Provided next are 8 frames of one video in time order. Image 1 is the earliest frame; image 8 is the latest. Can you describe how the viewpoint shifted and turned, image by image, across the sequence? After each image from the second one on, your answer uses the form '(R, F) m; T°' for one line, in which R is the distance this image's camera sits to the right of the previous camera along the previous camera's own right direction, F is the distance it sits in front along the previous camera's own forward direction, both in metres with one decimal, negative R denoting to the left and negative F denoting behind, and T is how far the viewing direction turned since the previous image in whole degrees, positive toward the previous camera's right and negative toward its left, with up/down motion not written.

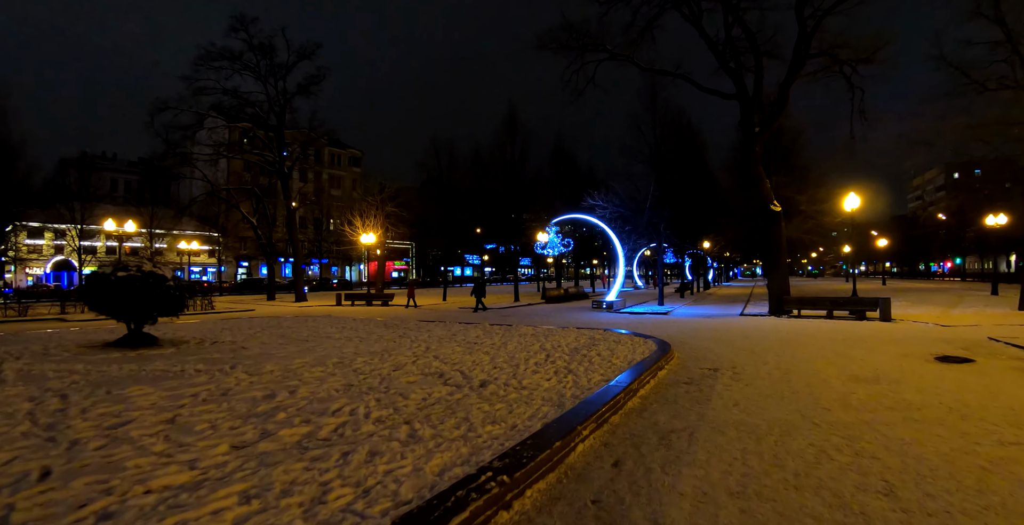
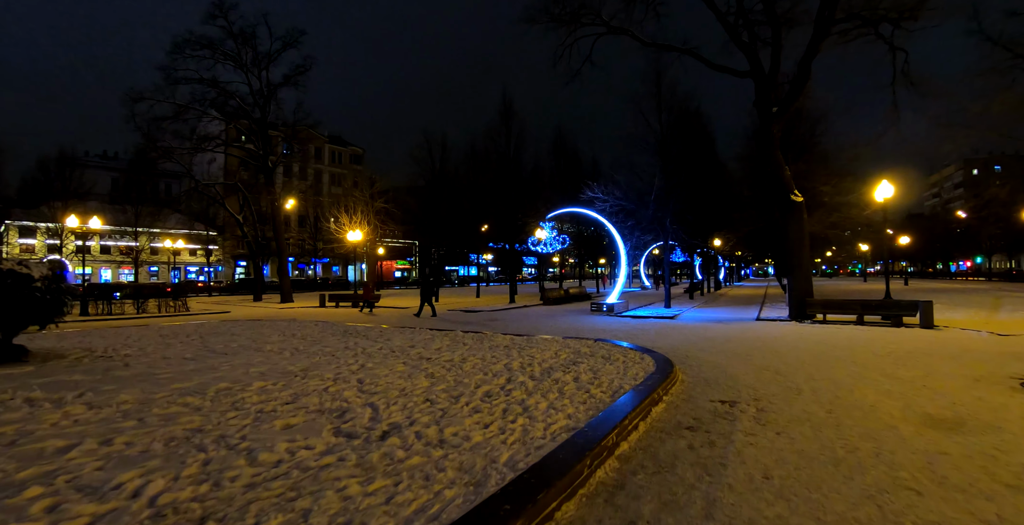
(+0.9, +2.3) m; -1°
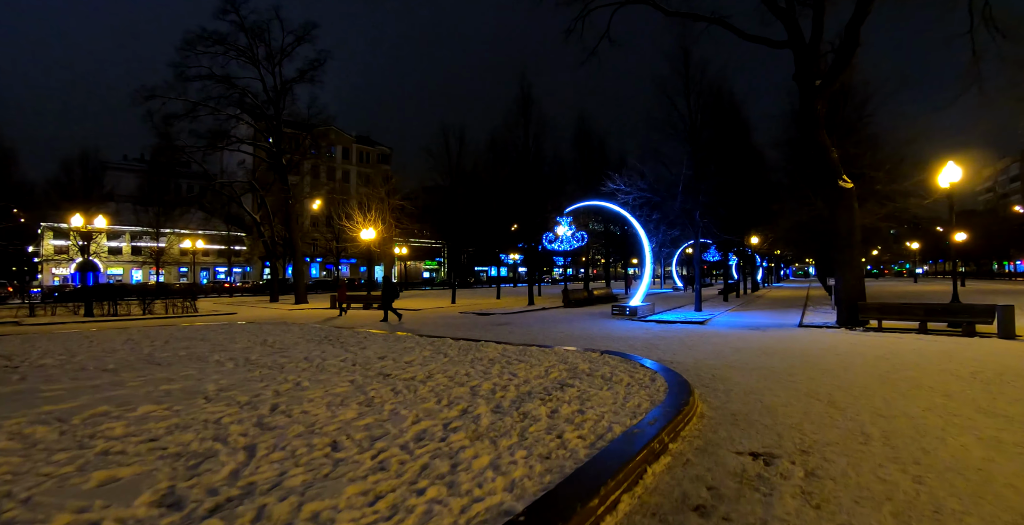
(+0.9, +1.8) m; -4°
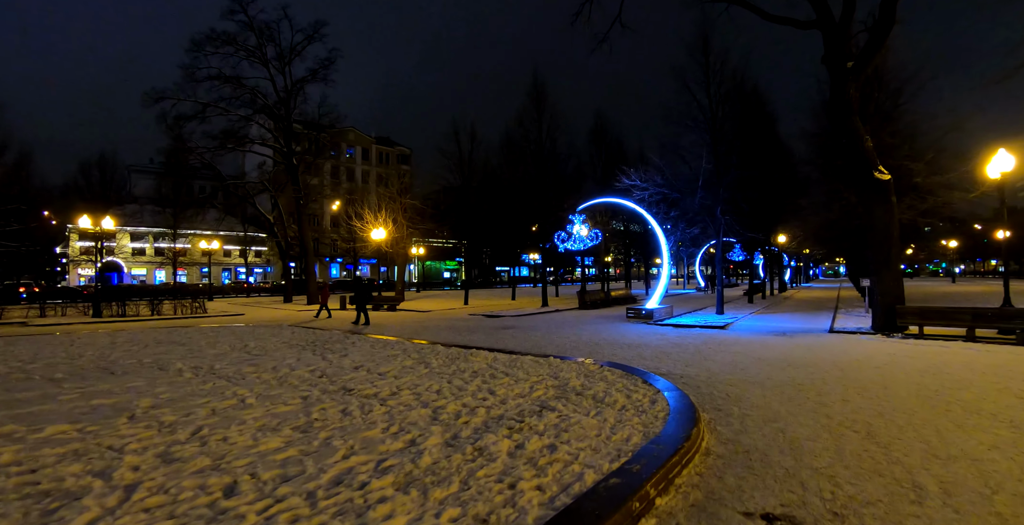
(+0.6, +1.0) m; -3°
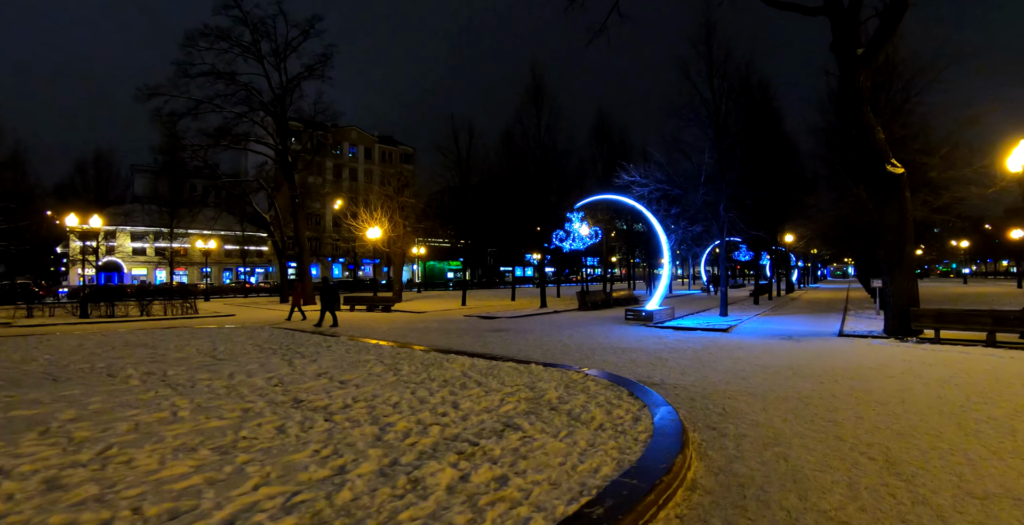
(+0.5, +0.7) m; -1°
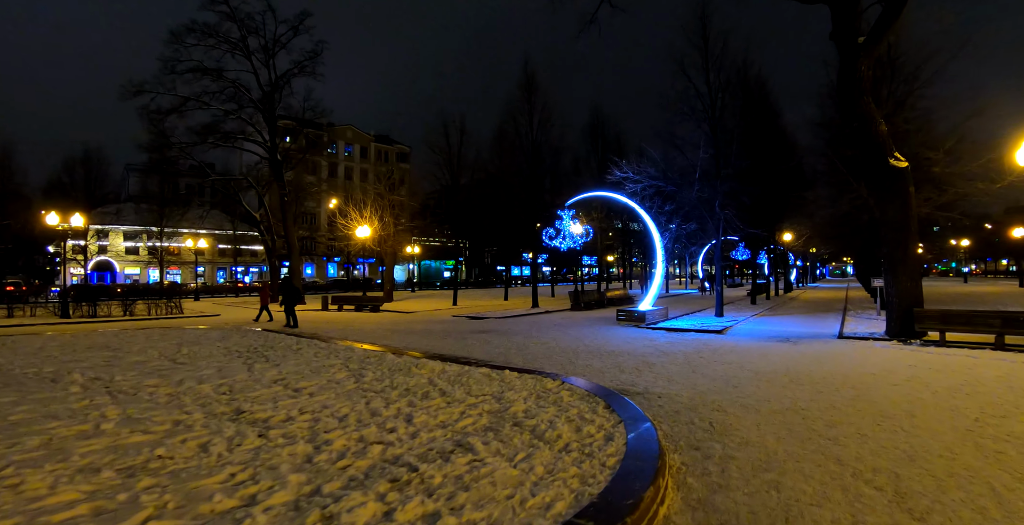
(+0.4, +0.6) m; 0°
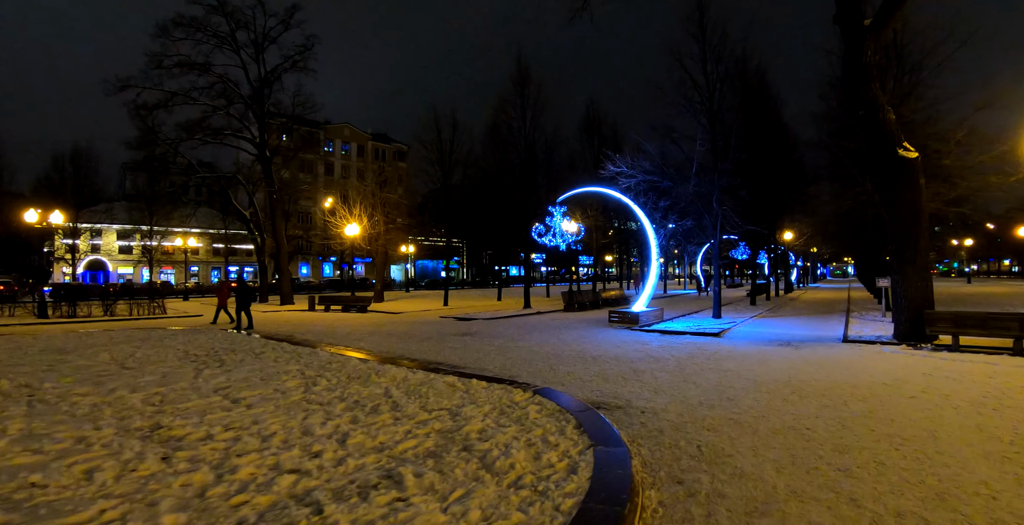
(+0.4, +0.7) m; 0°
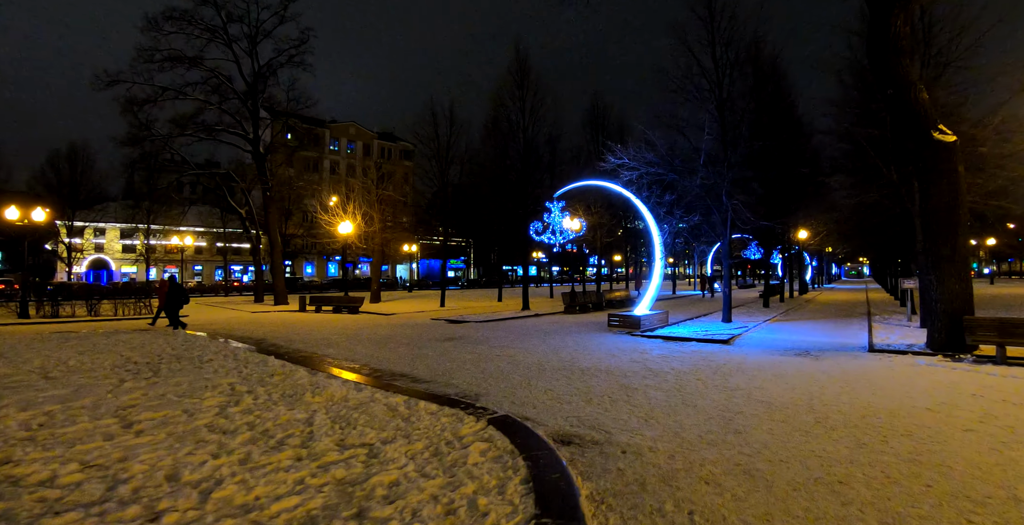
(+0.6, +1.1) m; -1°
